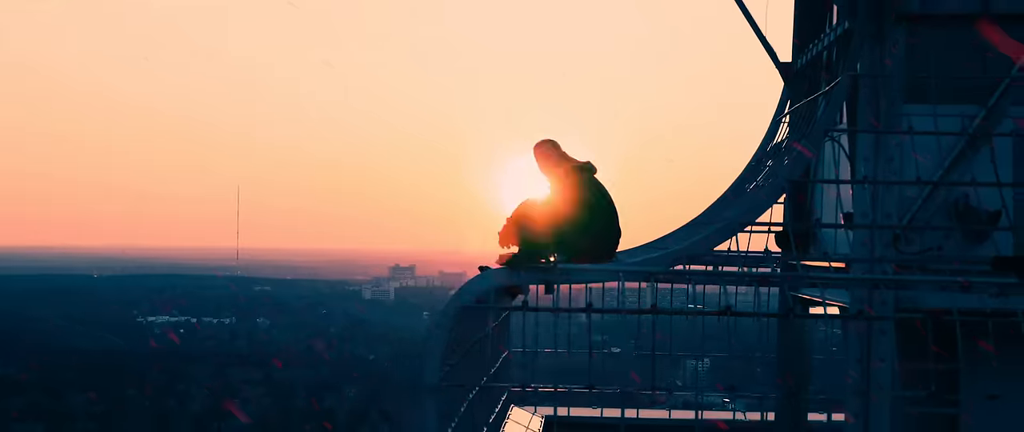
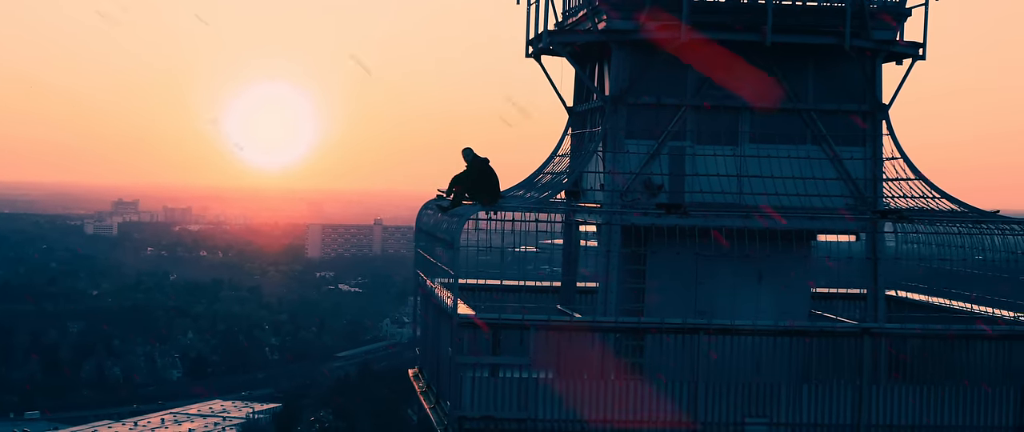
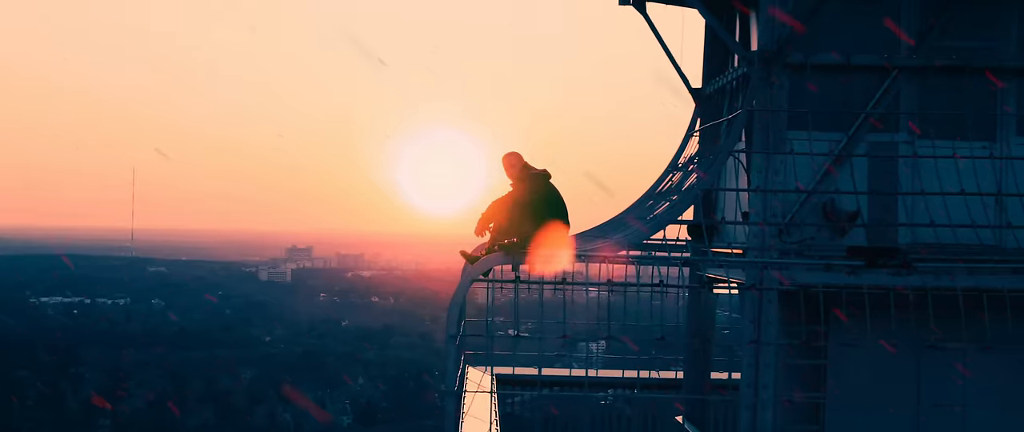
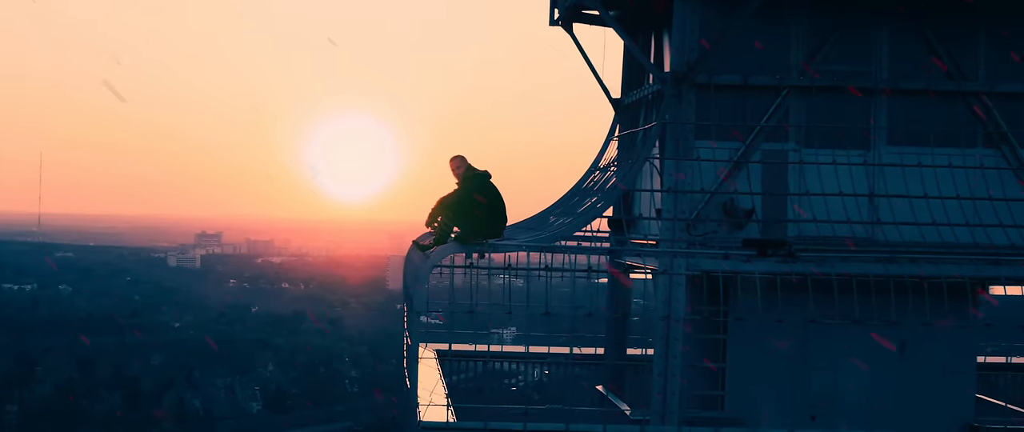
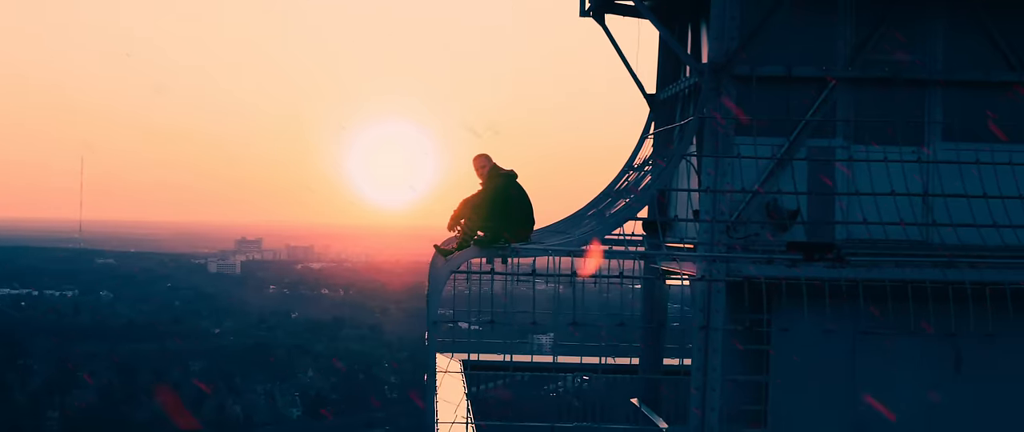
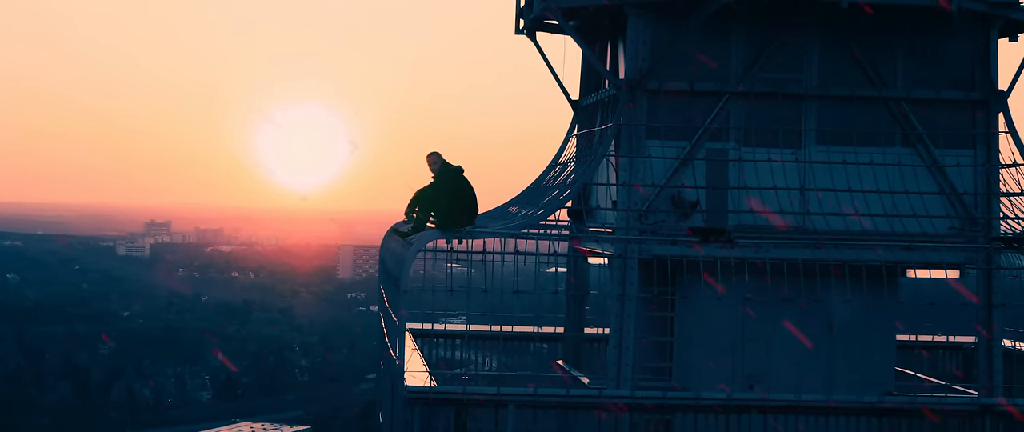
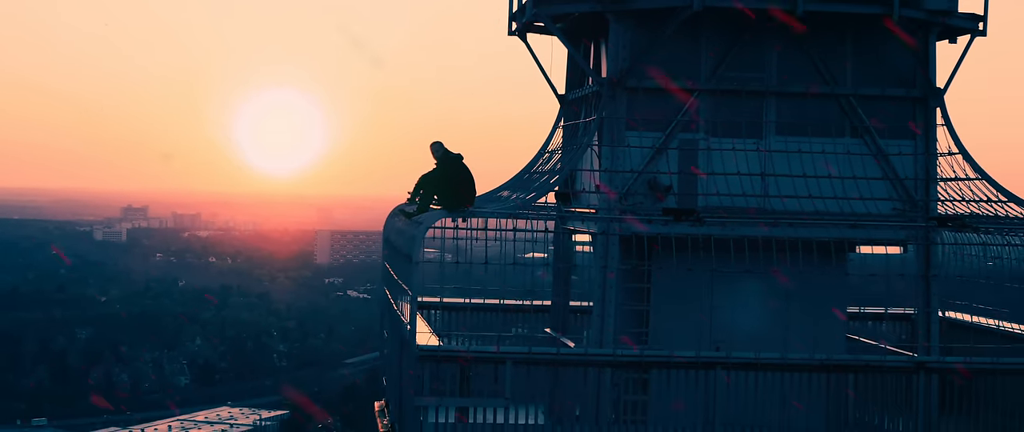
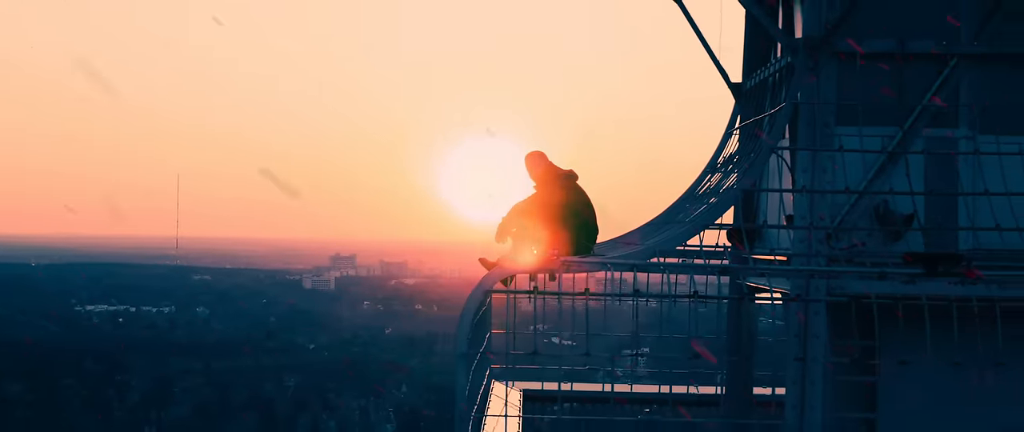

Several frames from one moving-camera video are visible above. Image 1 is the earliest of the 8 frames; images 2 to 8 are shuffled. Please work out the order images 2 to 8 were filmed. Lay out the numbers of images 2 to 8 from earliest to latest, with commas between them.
8, 3, 5, 4, 6, 7, 2
